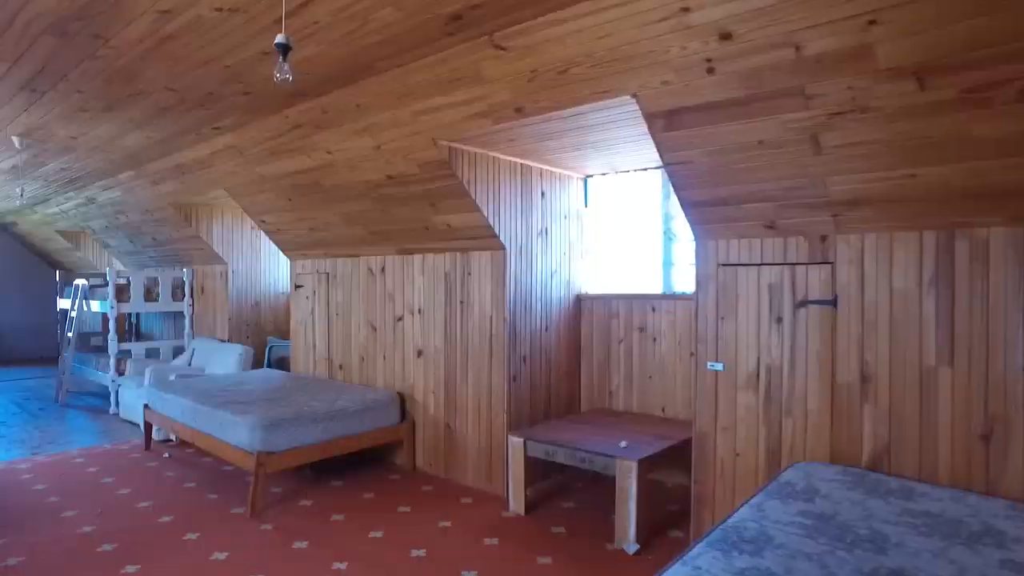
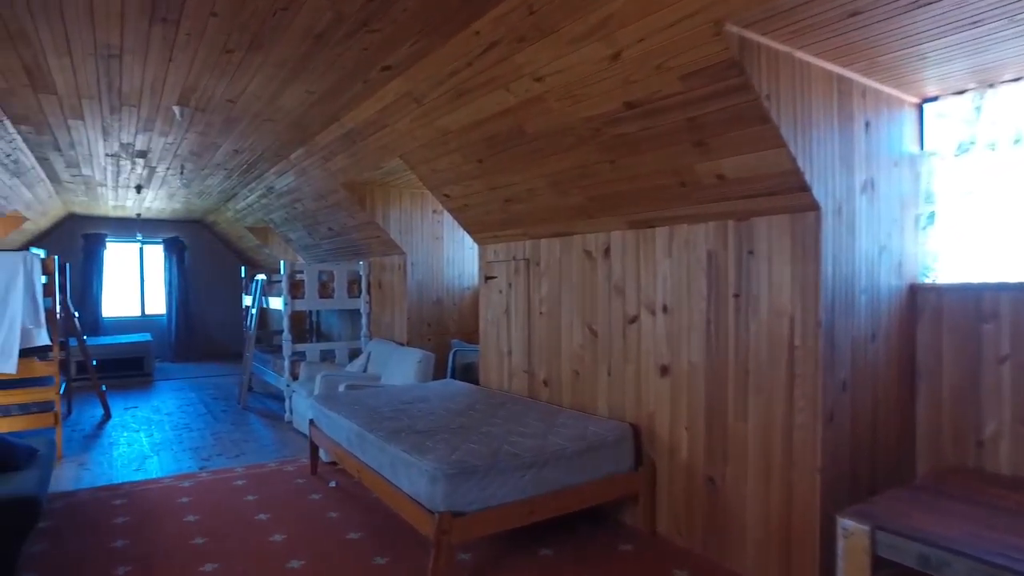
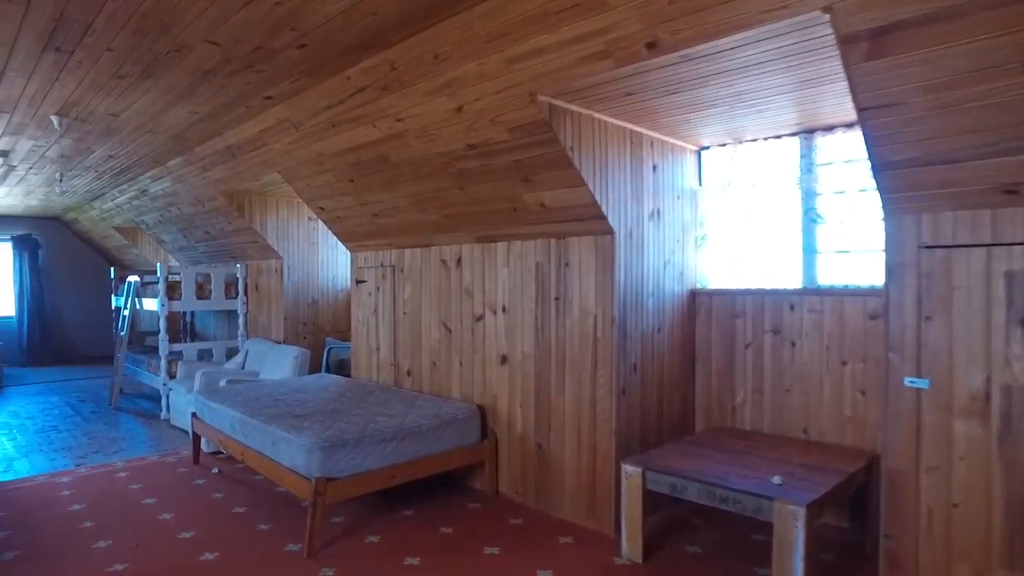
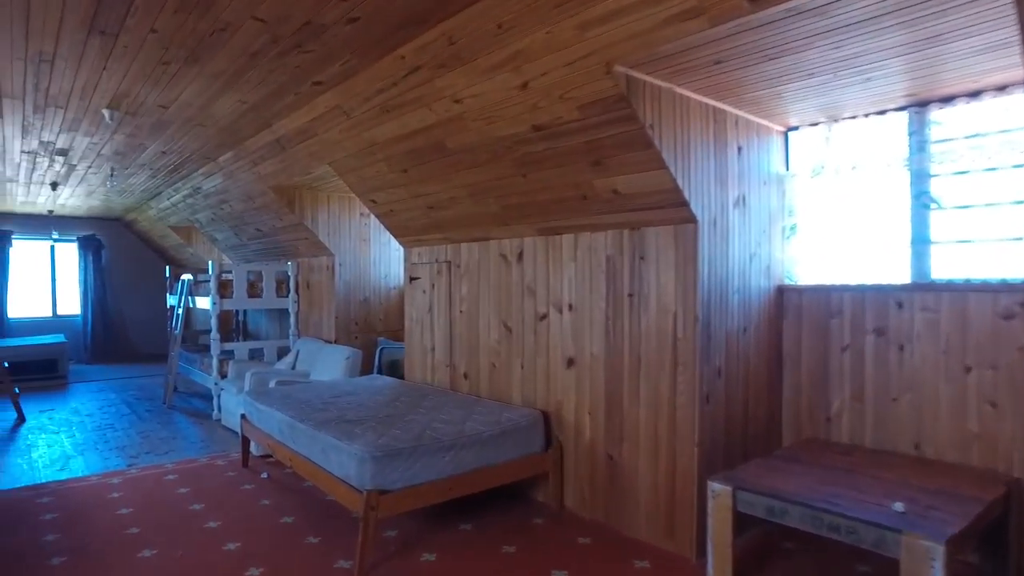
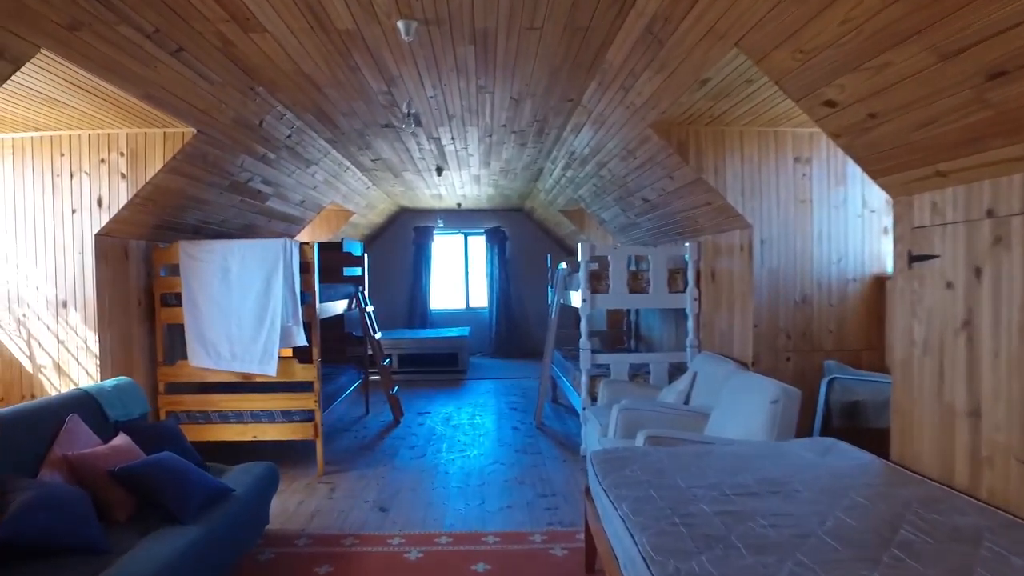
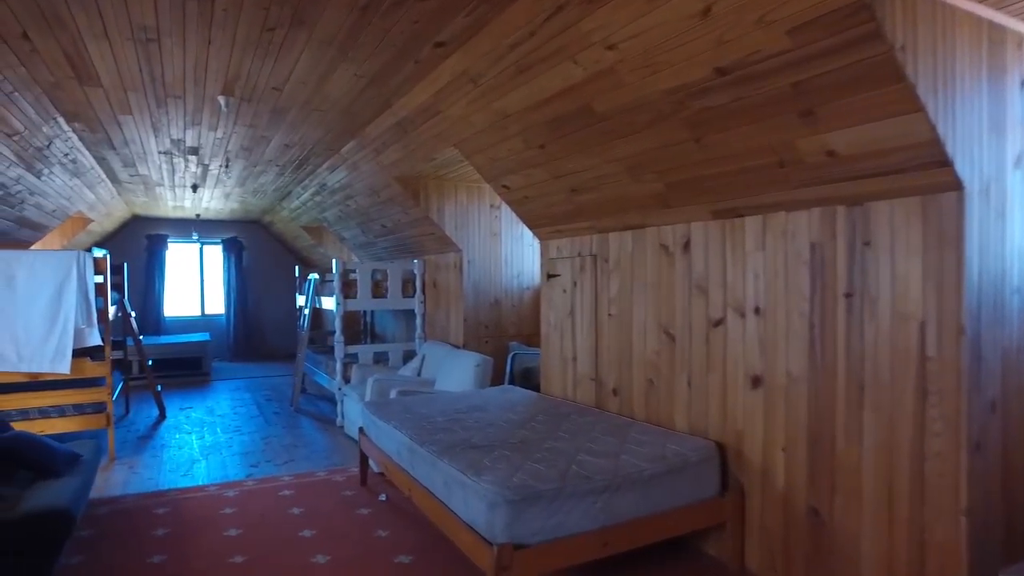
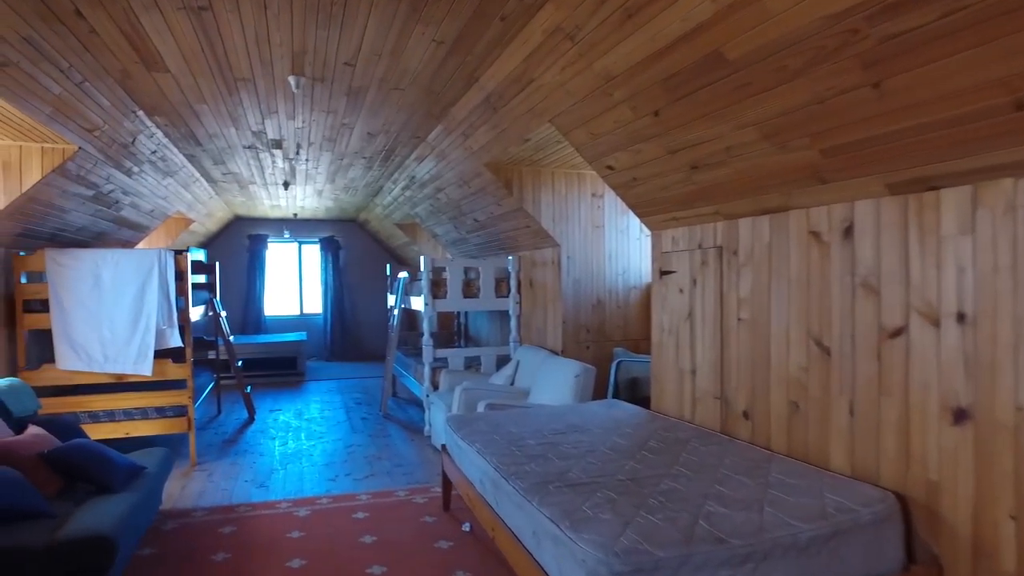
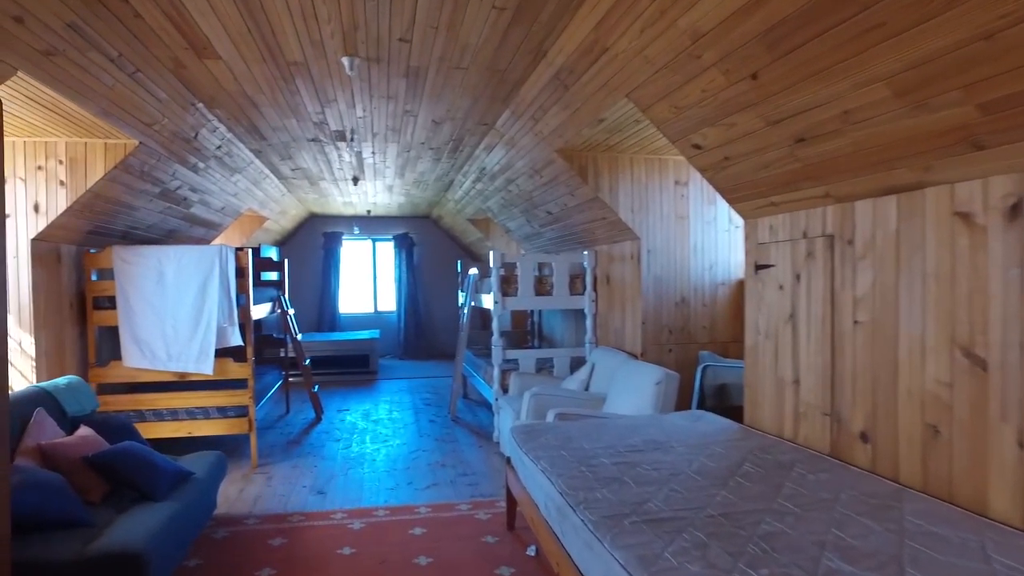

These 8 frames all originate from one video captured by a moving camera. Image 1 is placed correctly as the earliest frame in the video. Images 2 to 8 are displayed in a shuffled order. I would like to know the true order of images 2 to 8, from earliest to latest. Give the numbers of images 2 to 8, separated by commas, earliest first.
3, 4, 2, 6, 7, 8, 5
